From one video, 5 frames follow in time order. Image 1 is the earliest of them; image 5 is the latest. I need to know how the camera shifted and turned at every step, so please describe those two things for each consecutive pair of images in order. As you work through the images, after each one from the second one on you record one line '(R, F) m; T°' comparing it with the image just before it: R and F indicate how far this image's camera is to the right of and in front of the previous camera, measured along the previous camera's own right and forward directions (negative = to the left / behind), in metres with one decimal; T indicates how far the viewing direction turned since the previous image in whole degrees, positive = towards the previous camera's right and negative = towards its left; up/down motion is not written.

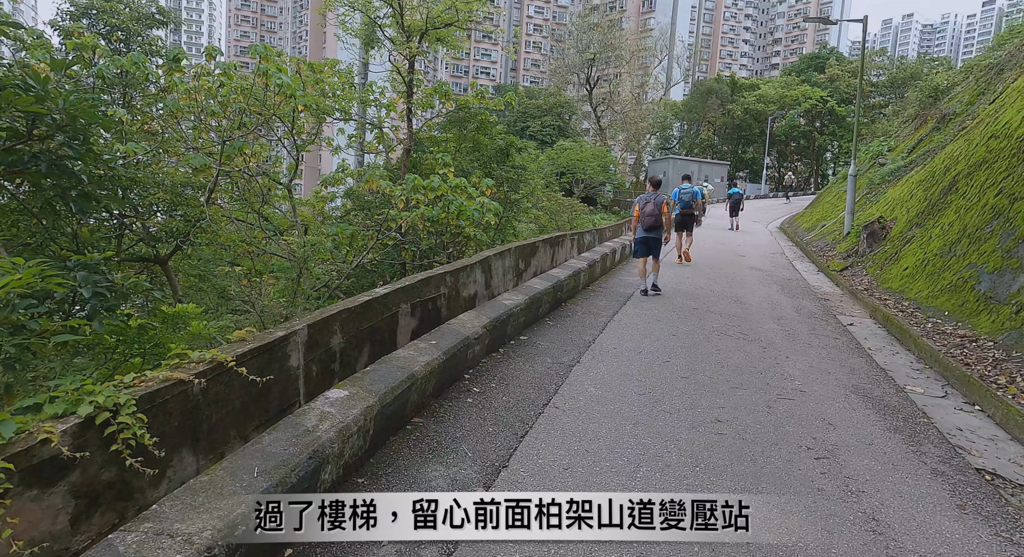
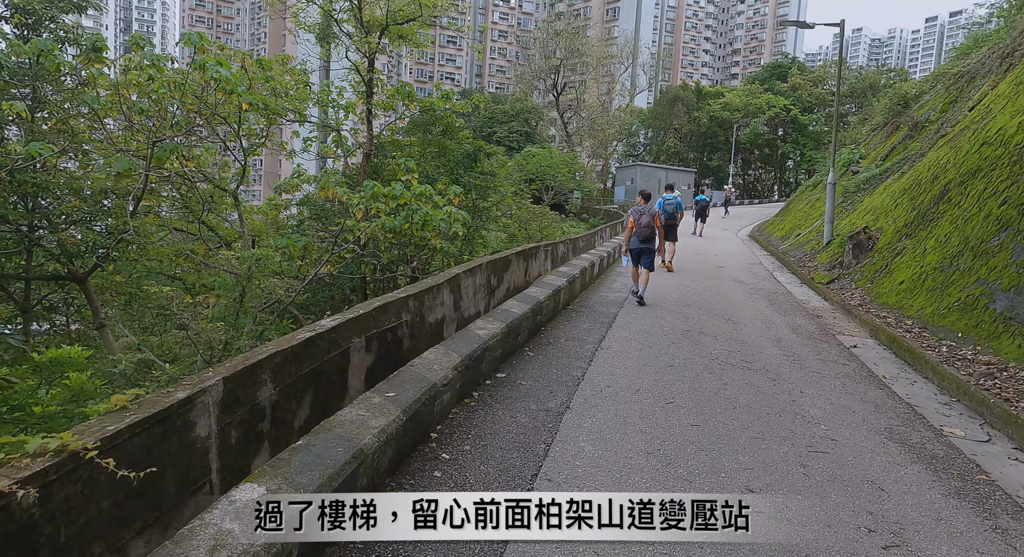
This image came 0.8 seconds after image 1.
(-0.1, +0.8) m; +3°
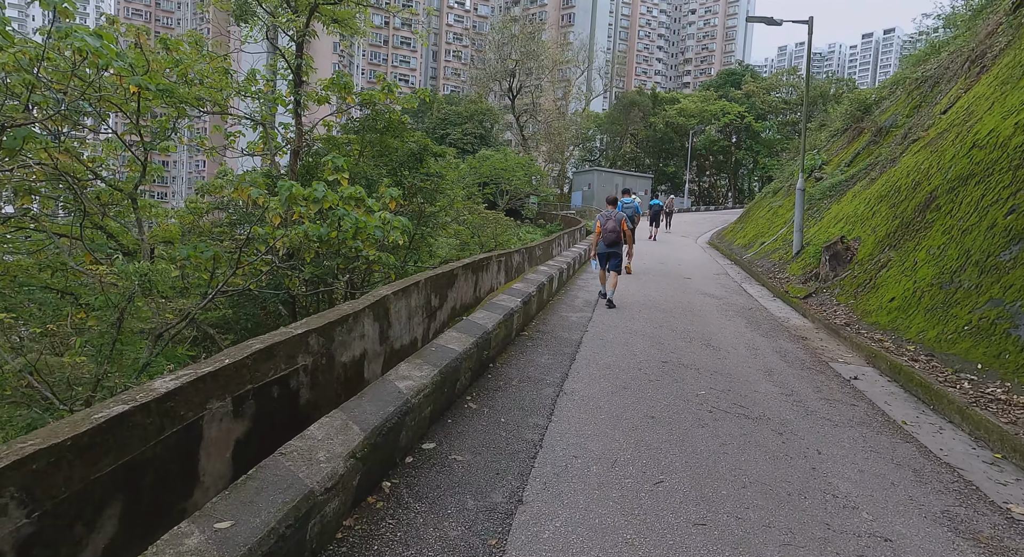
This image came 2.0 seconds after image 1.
(+0.1, +1.1) m; +4°
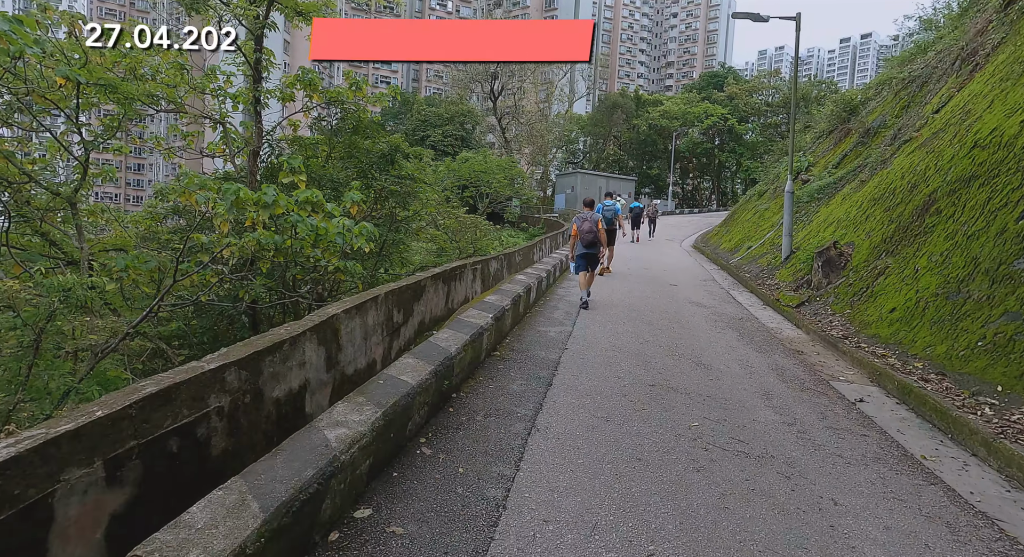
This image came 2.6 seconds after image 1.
(+0.1, +0.6) m; +1°
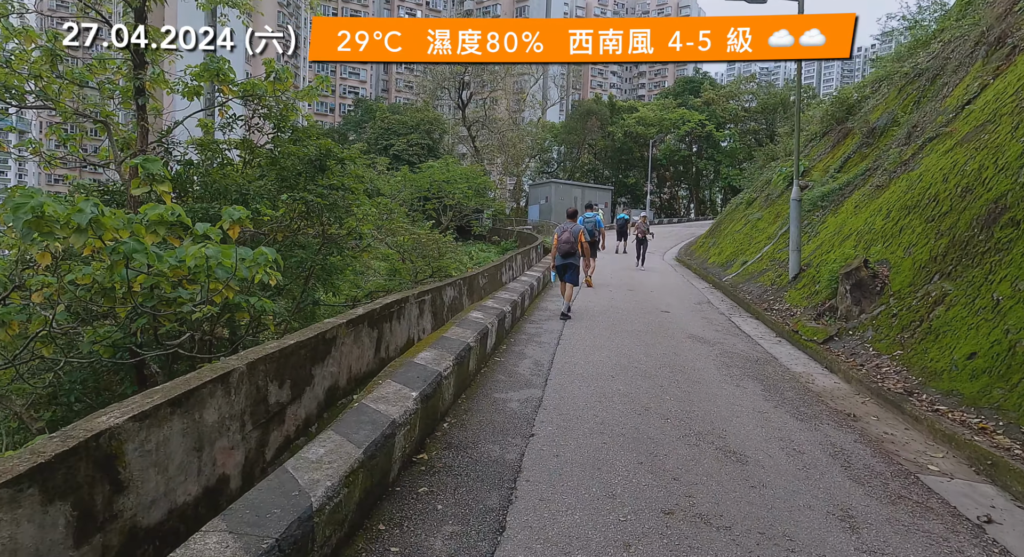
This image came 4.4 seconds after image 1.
(+0.2, +1.8) m; +2°
